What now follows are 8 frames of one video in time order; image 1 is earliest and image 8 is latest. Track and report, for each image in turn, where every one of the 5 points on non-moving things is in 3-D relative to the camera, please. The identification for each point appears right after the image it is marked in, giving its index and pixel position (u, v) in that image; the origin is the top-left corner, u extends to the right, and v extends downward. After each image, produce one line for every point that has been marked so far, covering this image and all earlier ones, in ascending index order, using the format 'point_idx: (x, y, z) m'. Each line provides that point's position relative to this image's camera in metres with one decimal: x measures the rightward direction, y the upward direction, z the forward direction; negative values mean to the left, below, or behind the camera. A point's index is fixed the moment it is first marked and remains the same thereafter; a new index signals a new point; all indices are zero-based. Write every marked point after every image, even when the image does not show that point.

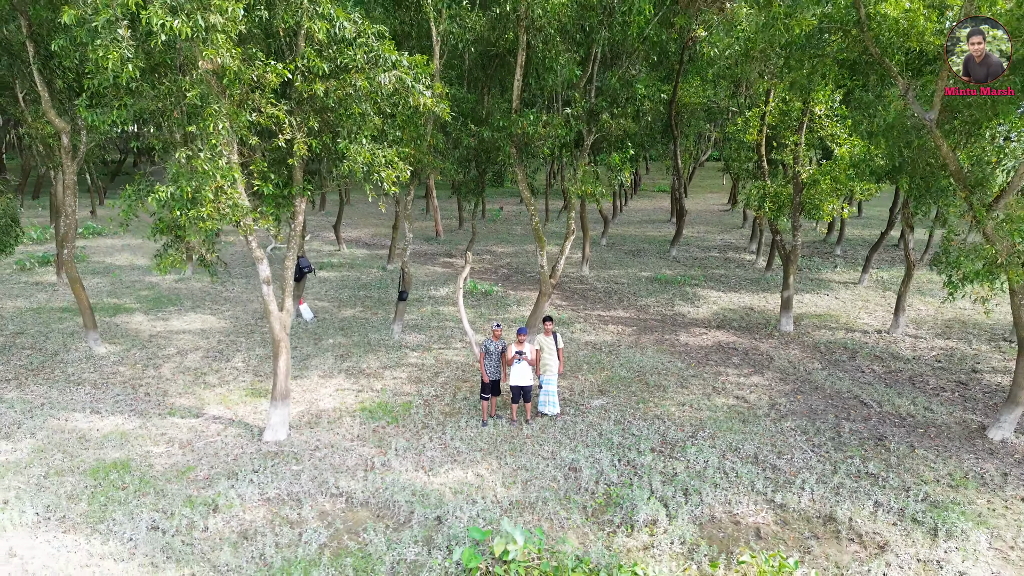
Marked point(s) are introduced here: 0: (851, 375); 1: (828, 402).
0: (+3.0, -0.8, +10.1) m
1: (+2.6, -0.9, +9.2) m
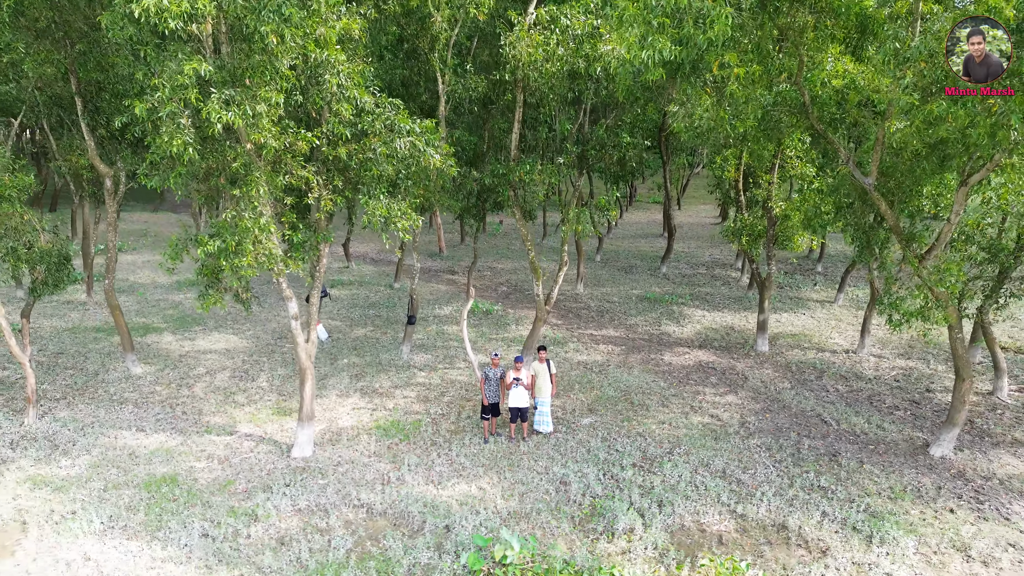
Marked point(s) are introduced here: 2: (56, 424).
0: (+3.0, -1.1, +11.2) m
1: (+2.6, -1.2, +10.3) m
2: (-4.1, -1.2, +10.2) m
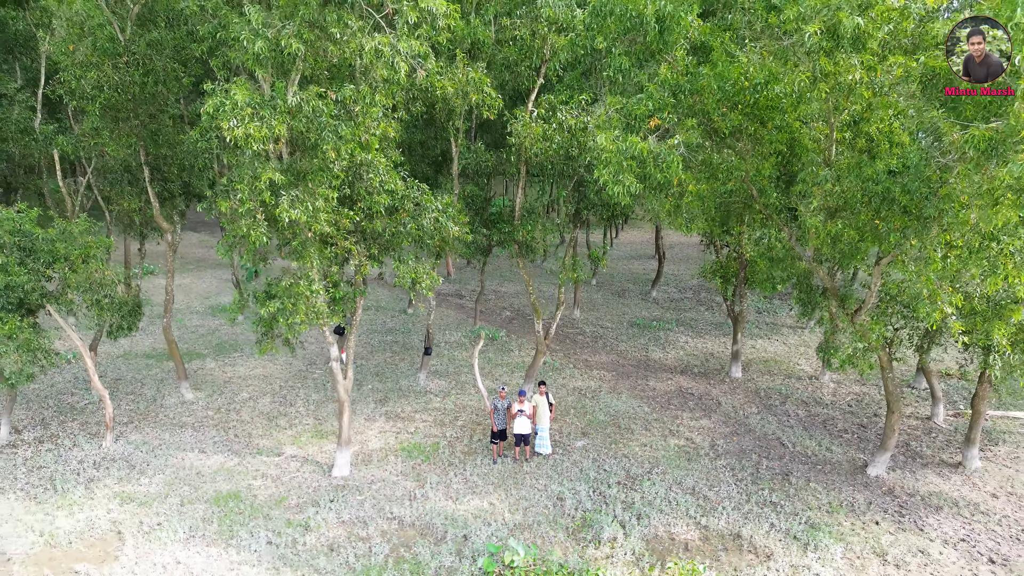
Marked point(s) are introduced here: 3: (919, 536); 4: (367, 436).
0: (+3.1, -1.5, +13.0) m
1: (+2.6, -1.7, +12.1) m
2: (-4.0, -1.7, +11.9) m
3: (+3.4, -2.1, +9.5) m
4: (-1.6, -1.6, +12.4) m
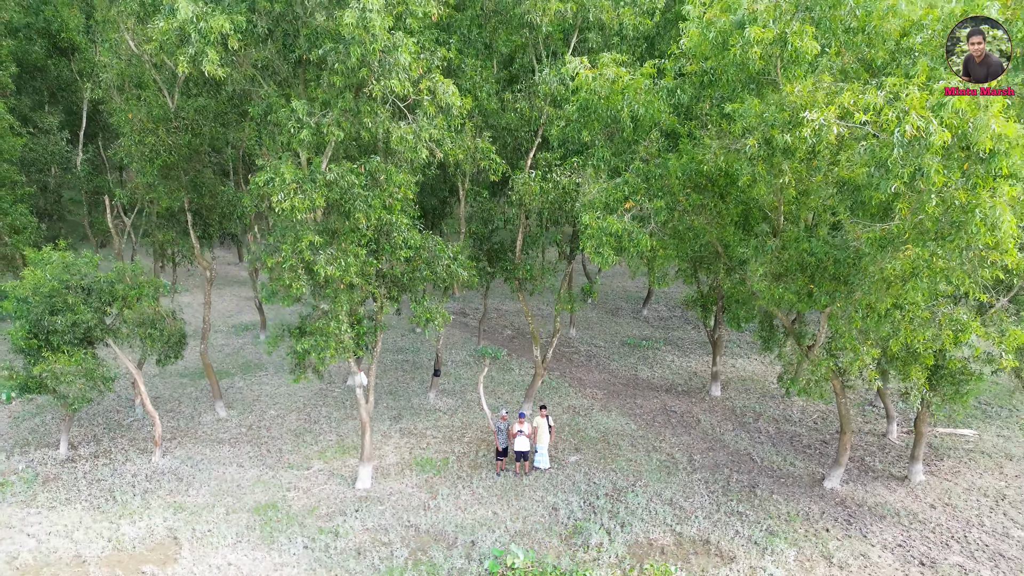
0: (+3.1, -1.9, +14.6) m
1: (+2.6, -2.1, +13.7) m
2: (-4.0, -2.1, +13.5) m
3: (+3.4, -2.5, +11.1) m
4: (-1.6, -2.0, +14.0) m
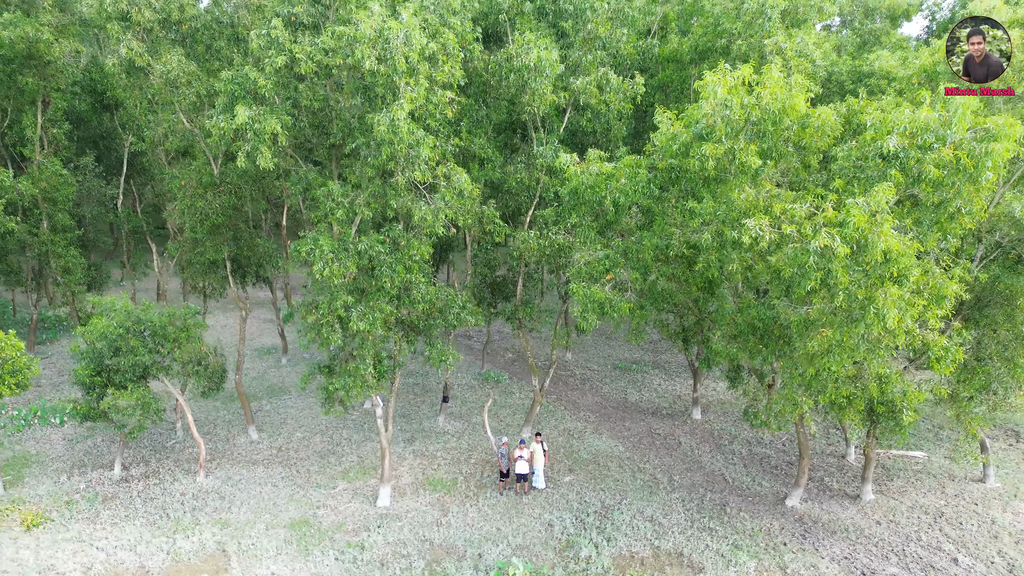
0: (+3.1, -2.5, +16.4) m
1: (+2.6, -2.6, +15.5) m
2: (-4.0, -2.6, +15.4) m
3: (+3.4, -3.1, +12.9) m
4: (-1.6, -2.6, +15.8) m
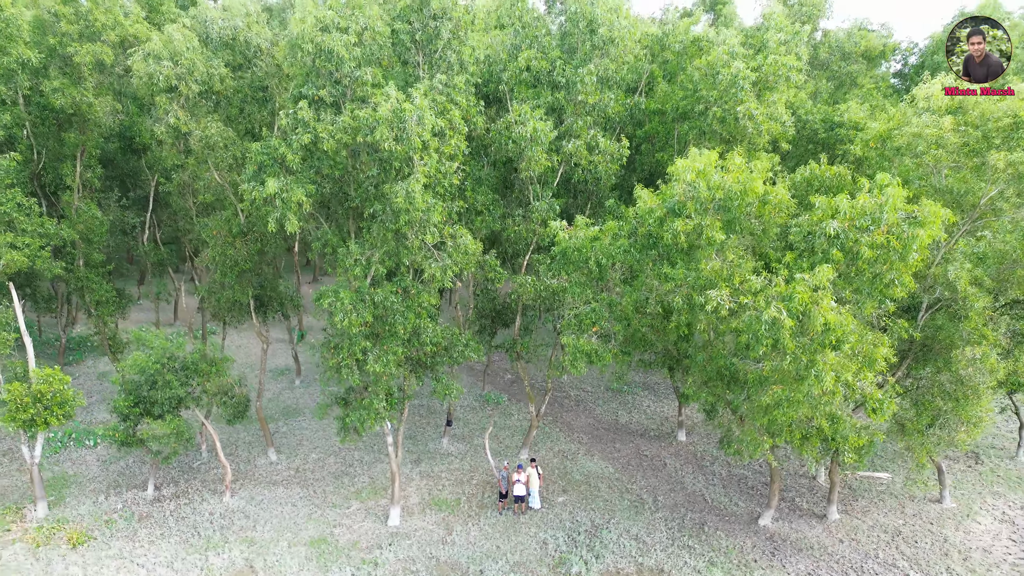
0: (+3.1, -3.0, +17.9) m
1: (+2.6, -3.2, +17.0) m
2: (-4.0, -3.2, +16.9) m
3: (+3.4, -3.6, +14.4) m
4: (-1.6, -3.1, +17.3) m
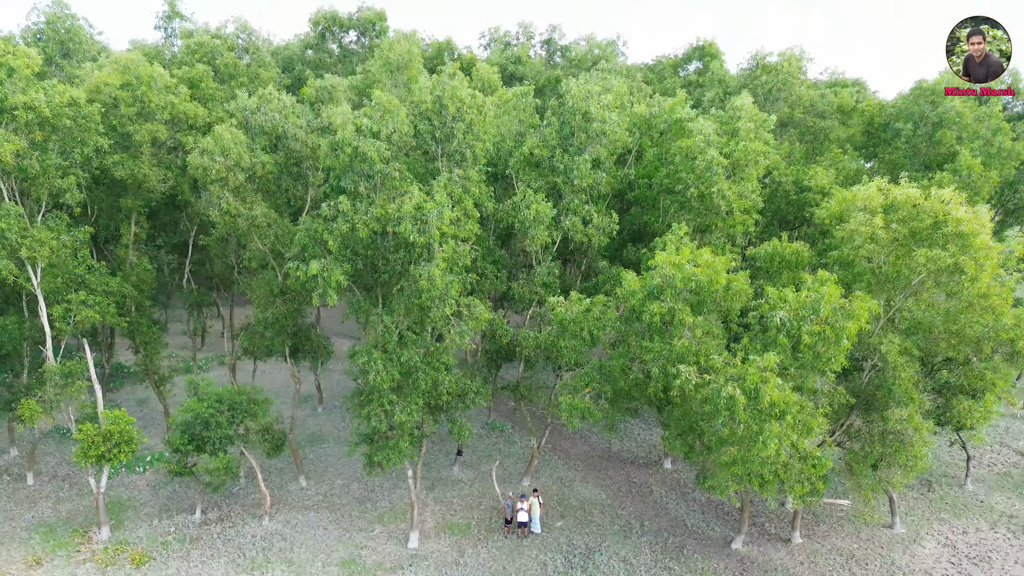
0: (+3.2, -3.9, +20.3) m
1: (+2.7, -4.0, +19.4) m
2: (-4.0, -4.1, +19.2) m
3: (+3.5, -4.5, +16.7) m
4: (-1.5, -4.0, +19.6) m
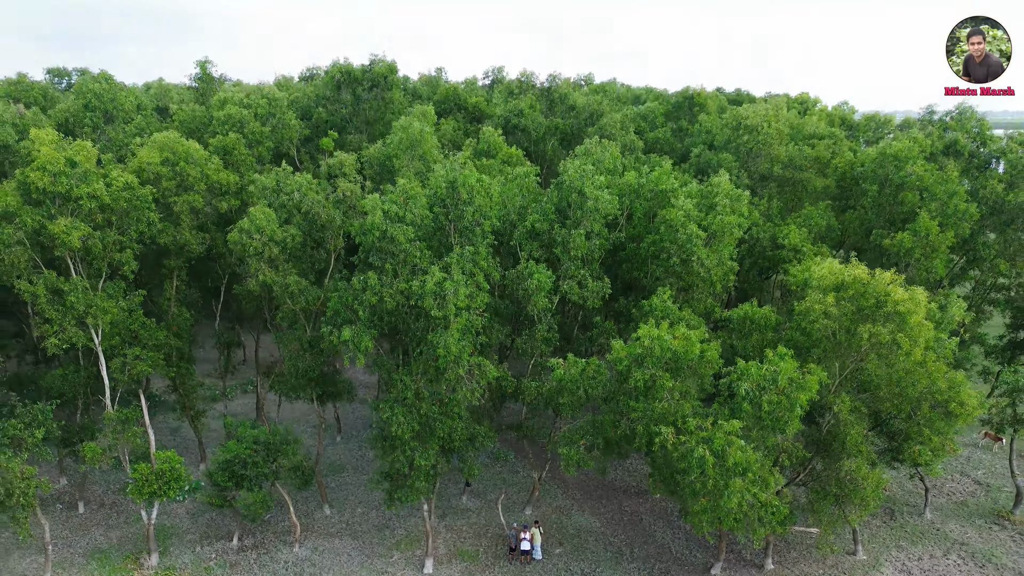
0: (+3.2, -4.9, +22.6) m
1: (+2.8, -5.0, +21.7) m
2: (-3.9, -5.0, +21.5) m
3: (+3.6, -5.5, +19.0) m
4: (-1.4, -5.0, +21.9) m
